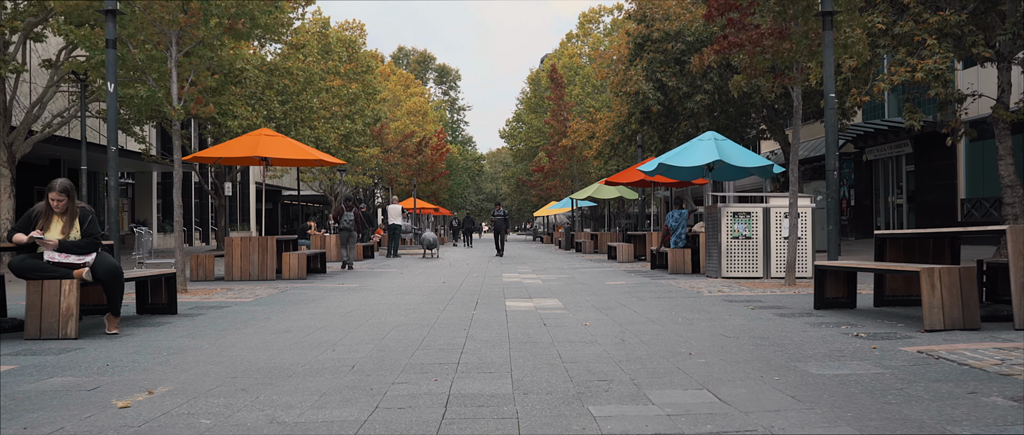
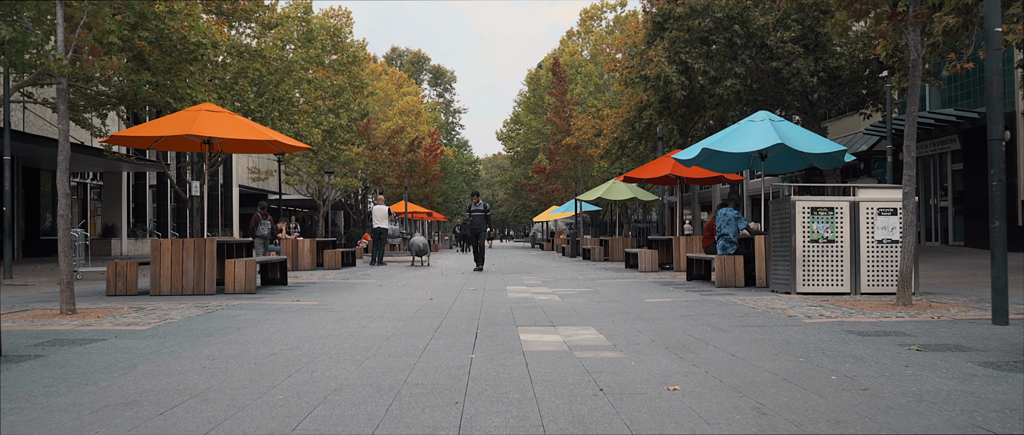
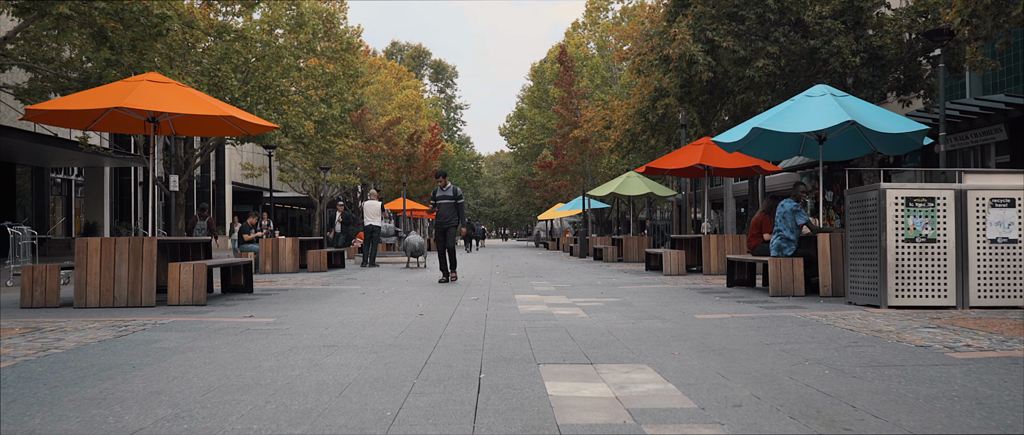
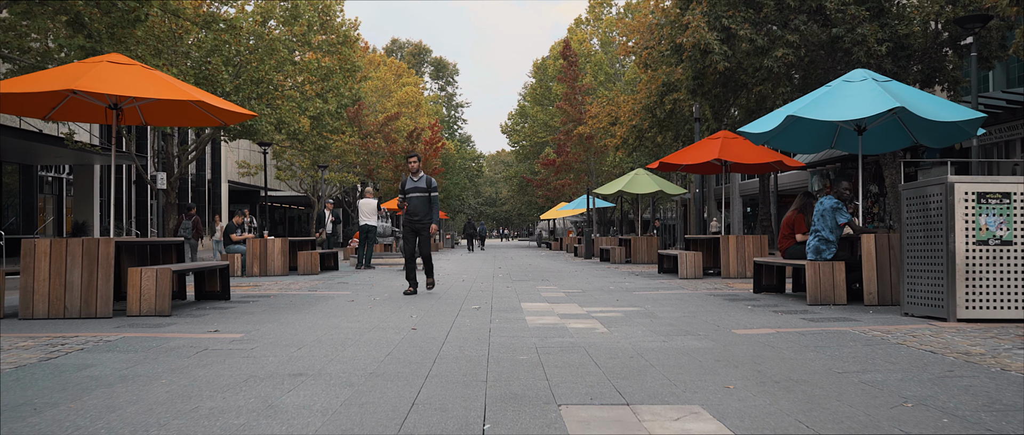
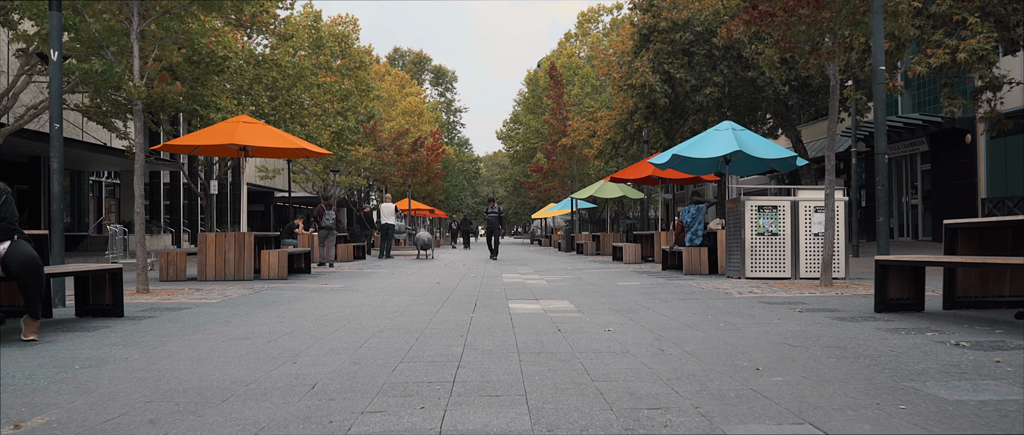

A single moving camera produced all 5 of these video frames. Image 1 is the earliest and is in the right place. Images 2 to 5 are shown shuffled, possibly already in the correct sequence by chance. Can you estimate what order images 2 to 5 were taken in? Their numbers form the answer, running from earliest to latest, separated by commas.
5, 2, 3, 4
